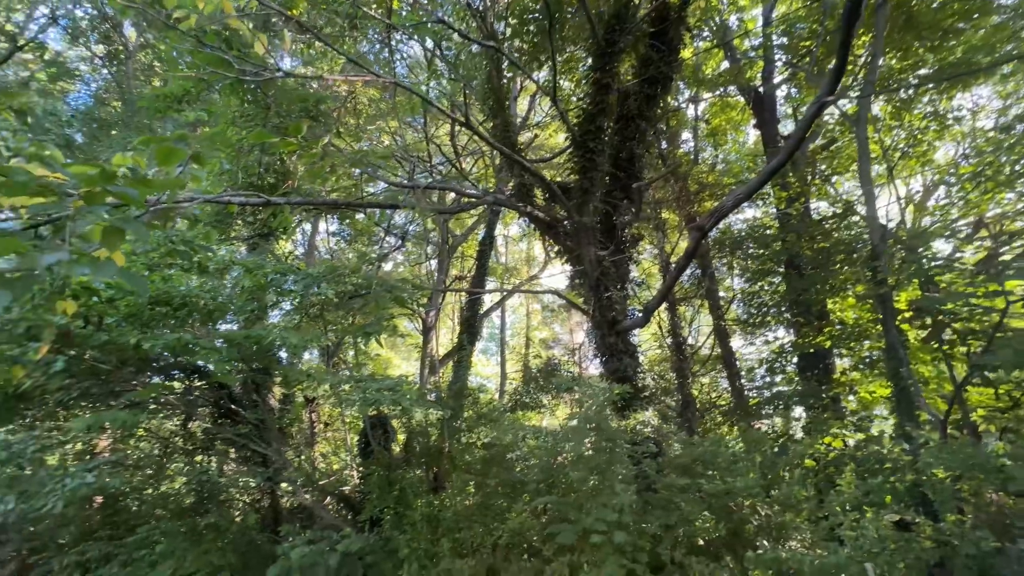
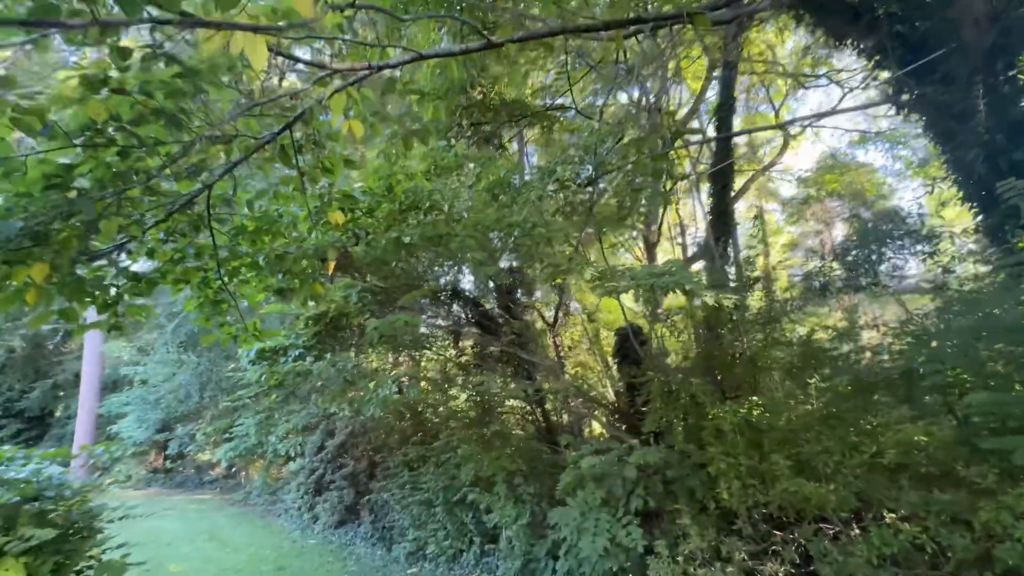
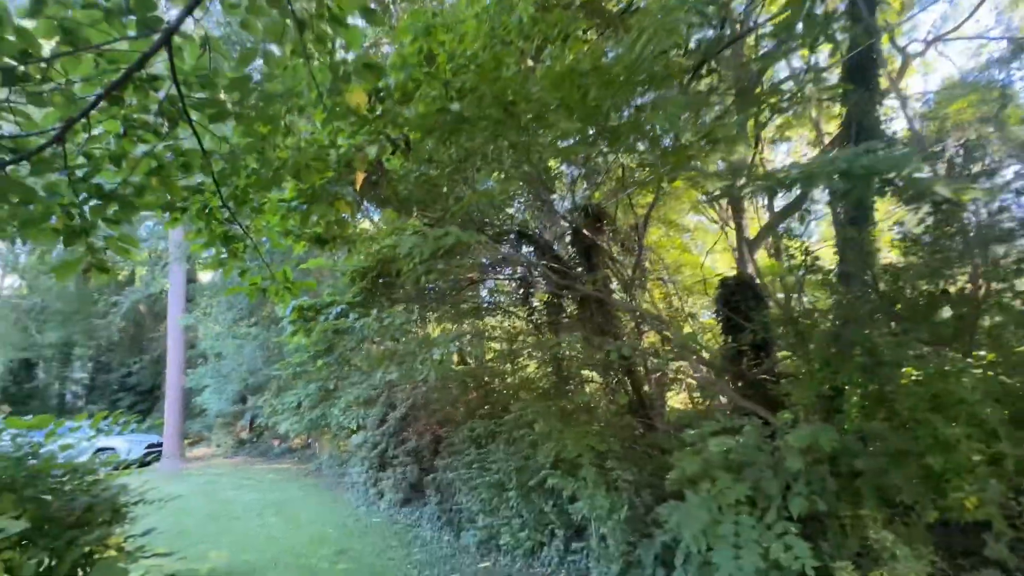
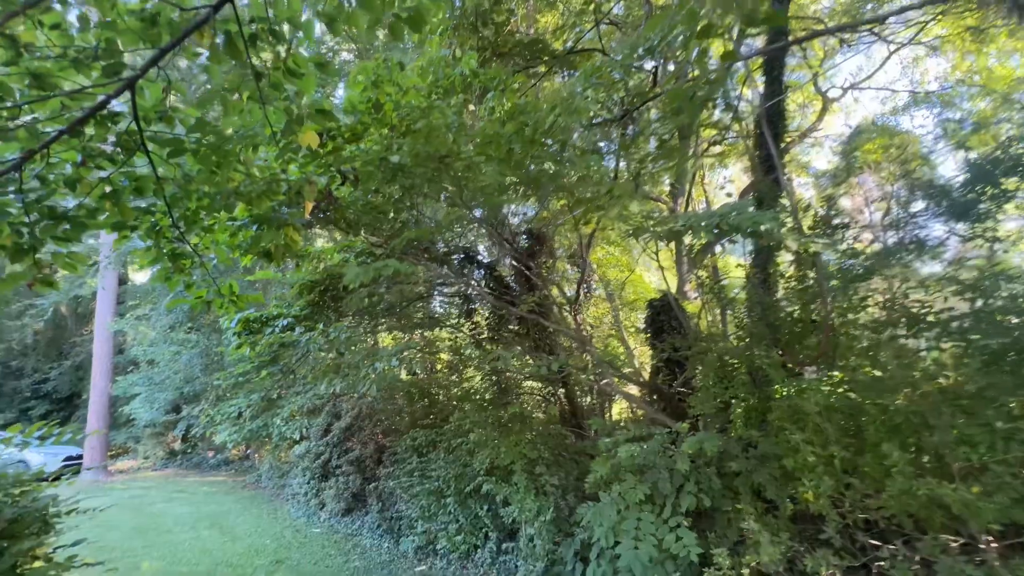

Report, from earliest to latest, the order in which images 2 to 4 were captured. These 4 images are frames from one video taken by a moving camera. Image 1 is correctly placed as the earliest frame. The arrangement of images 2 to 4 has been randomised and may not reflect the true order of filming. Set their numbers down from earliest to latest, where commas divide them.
2, 4, 3
